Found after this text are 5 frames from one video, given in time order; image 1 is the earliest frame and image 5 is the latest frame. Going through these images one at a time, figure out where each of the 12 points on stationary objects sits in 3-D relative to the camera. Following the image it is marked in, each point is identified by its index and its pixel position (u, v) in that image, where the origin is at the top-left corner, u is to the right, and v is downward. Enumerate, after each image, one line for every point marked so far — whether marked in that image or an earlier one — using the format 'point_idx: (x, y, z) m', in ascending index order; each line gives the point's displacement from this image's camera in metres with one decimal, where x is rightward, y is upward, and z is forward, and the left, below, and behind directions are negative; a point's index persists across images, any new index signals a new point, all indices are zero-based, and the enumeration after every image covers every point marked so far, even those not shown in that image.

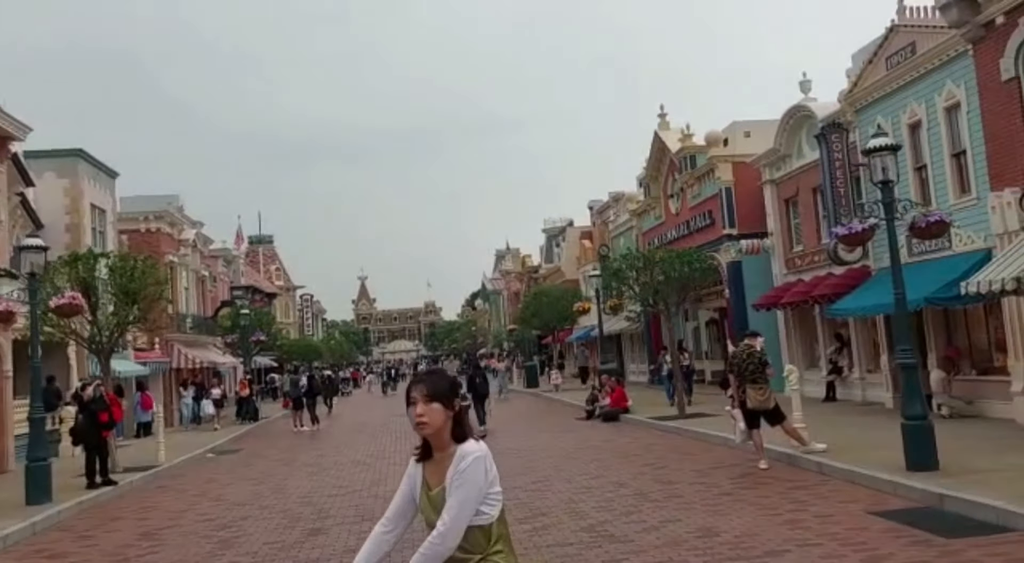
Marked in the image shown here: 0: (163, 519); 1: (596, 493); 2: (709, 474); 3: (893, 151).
0: (-5.1, -3.5, +16.3) m
1: (+1.0, -2.6, +13.5) m
2: (+2.6, -2.5, +14.4) m
3: (+4.4, +1.5, +12.7) m
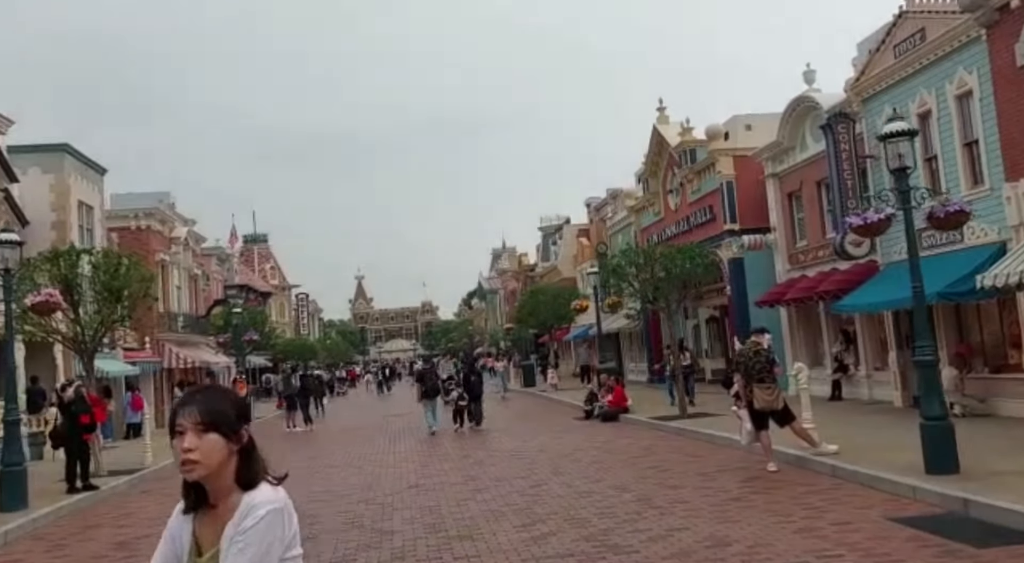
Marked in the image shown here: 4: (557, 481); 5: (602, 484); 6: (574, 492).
0: (-5.2, -3.4, +15.6) m
1: (+1.0, -2.5, +12.9) m
2: (+2.5, -2.4, +13.8) m
3: (+4.3, +1.6, +12.0) m
4: (+0.6, -2.7, +14.9) m
5: (+1.1, -2.6, +14.2) m
6: (+0.8, -2.6, +13.5) m
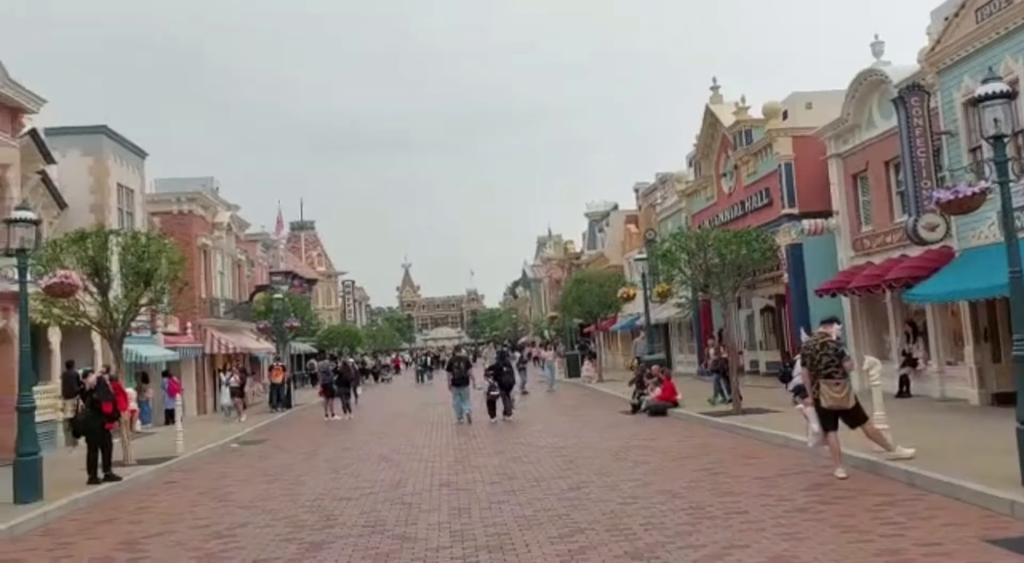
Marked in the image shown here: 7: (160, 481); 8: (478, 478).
0: (-4.6, -3.2, +14.5) m
1: (+1.4, -2.3, +11.5) m
2: (+3.0, -2.3, +12.4) m
3: (+4.7, +1.7, +10.5) m
4: (+1.1, -2.5, +13.6) m
5: (+1.6, -2.4, +12.8) m
6: (+1.2, -2.4, +12.2) m
7: (-6.3, -3.6, +19.8) m
8: (-0.5, -2.7, +15.1) m
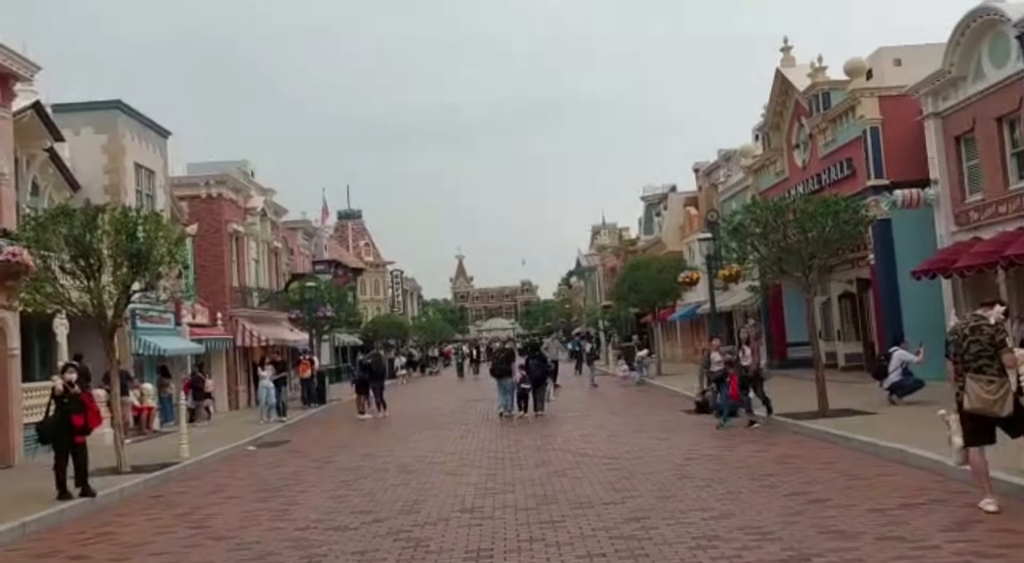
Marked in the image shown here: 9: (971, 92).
0: (-4.2, -2.9, +11.7) m
1: (+1.6, -2.1, +8.4) m
2: (+3.2, -2.0, +9.2) m
3: (+4.9, +2.0, +7.2) m
4: (+1.4, -2.2, +10.5) m
5: (+1.9, -2.1, +9.7) m
6: (+1.5, -2.1, +9.1) m
7: (-5.6, -3.3, +17.1) m
8: (0.0, -2.4, +12.1) m
9: (+8.0, +3.3, +19.4) m
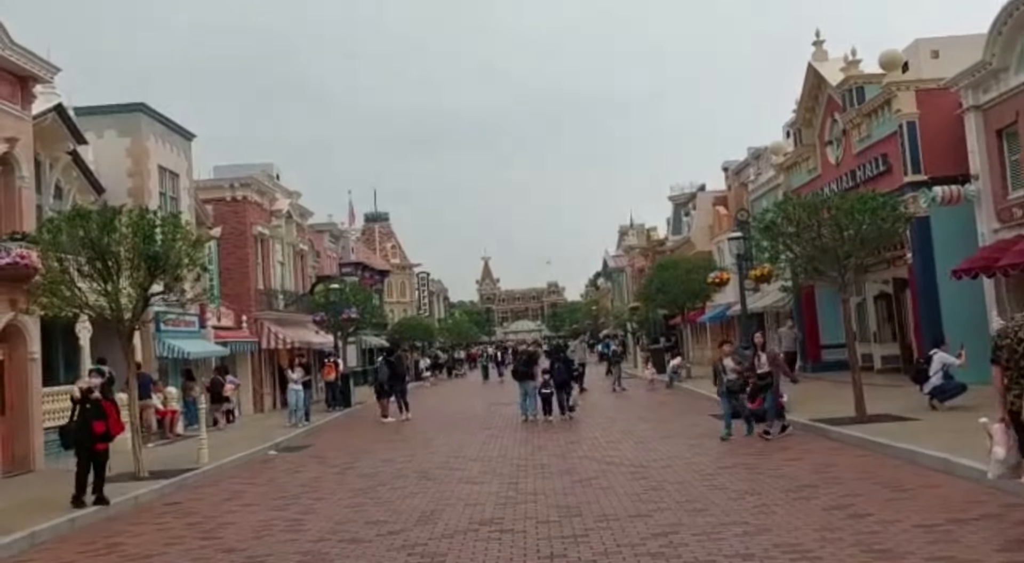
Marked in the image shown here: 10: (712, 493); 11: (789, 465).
0: (-4.0, -2.9, +11.3) m
1: (+1.8, -2.1, +7.8) m
2: (+3.4, -2.0, +8.5) m
3: (+5.0, +2.0, +6.6) m
4: (+1.6, -2.2, +9.9) m
5: (+2.1, -2.1, +9.1) m
6: (+1.6, -2.1, +8.5) m
7: (-5.2, -3.3, +16.7) m
8: (+0.2, -2.4, +11.5) m
9: (+8.5, +3.3, +18.7) m
10: (+2.2, -2.3, +12.0) m
11: (+3.5, -2.3, +13.8) m
